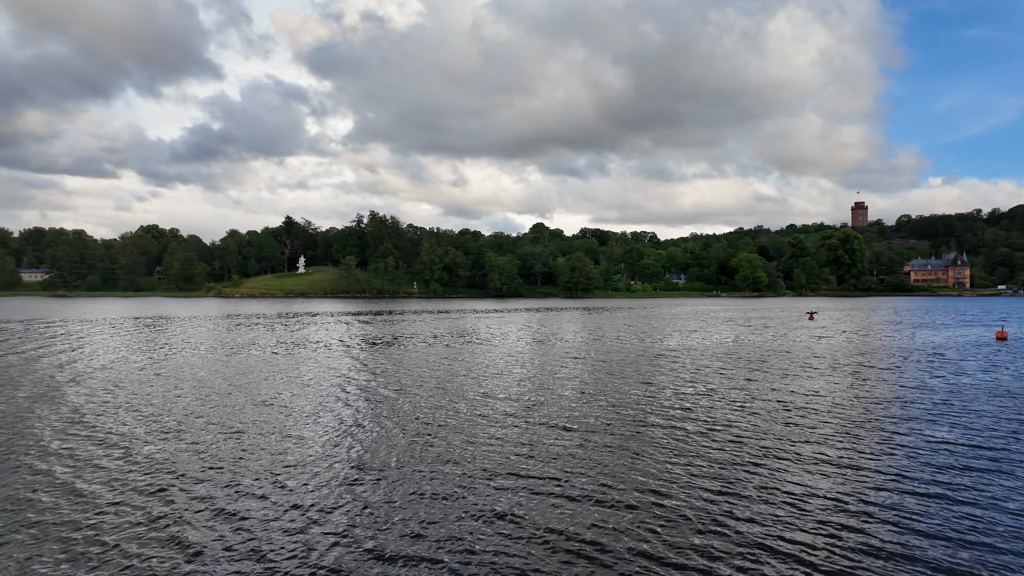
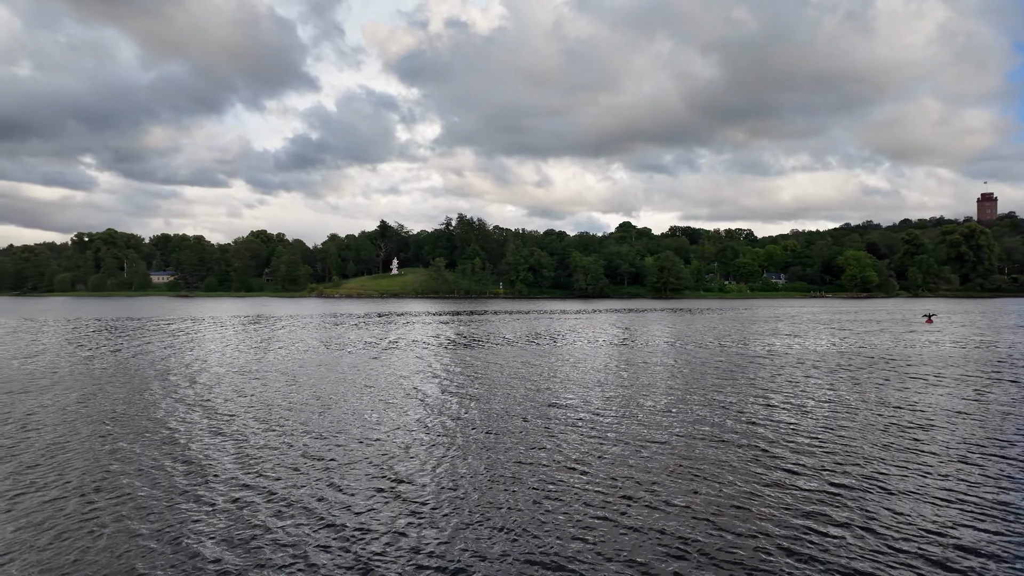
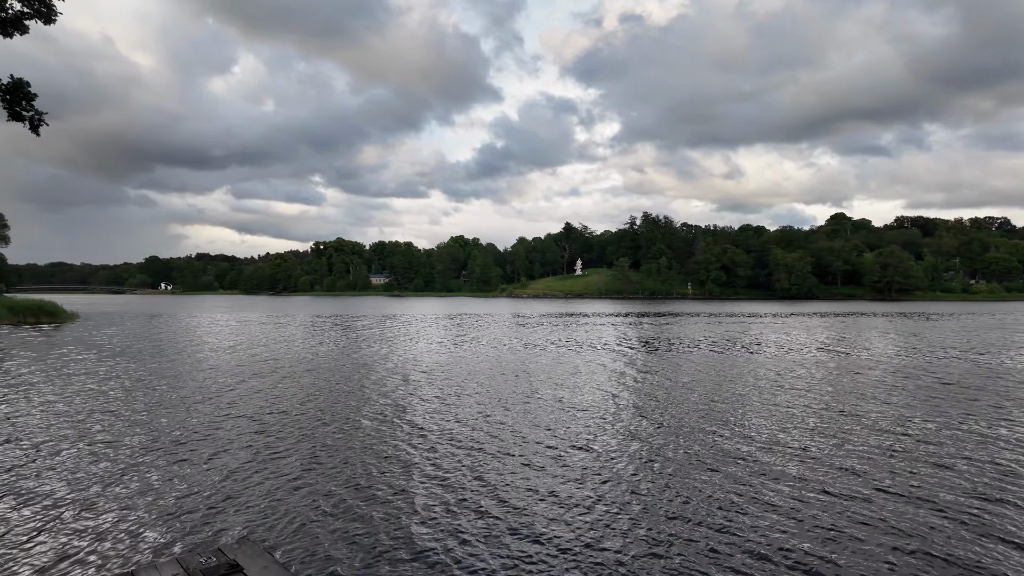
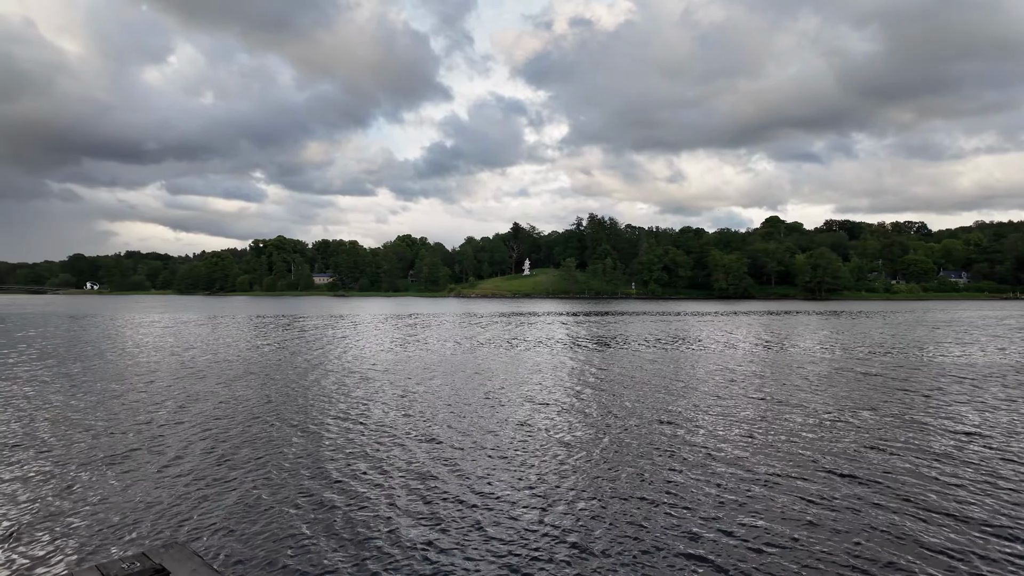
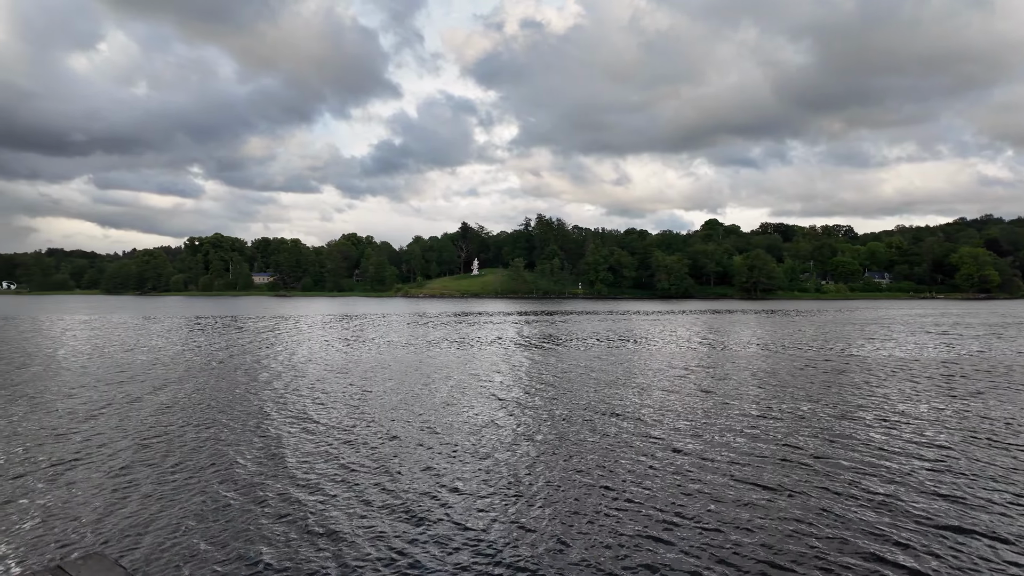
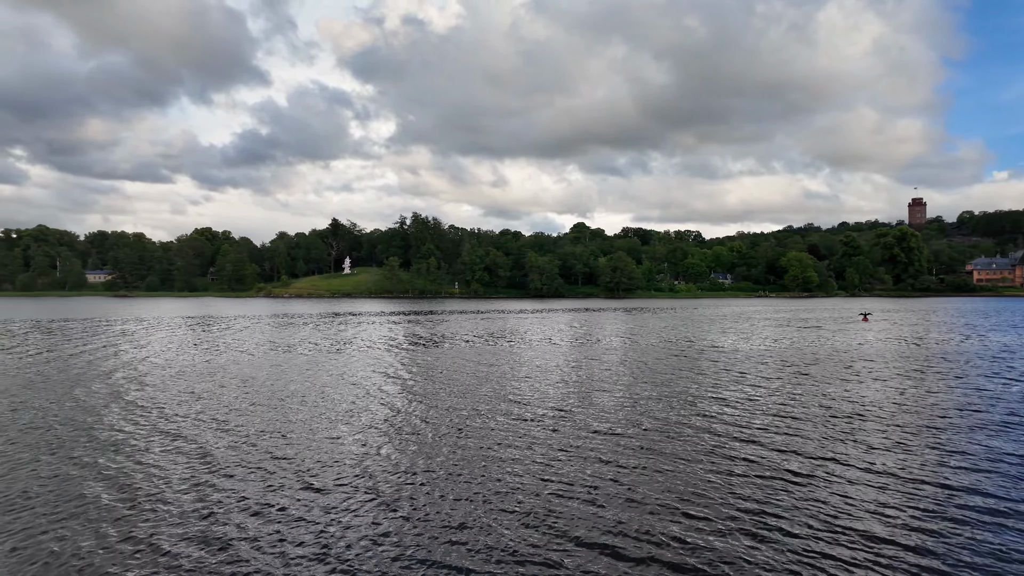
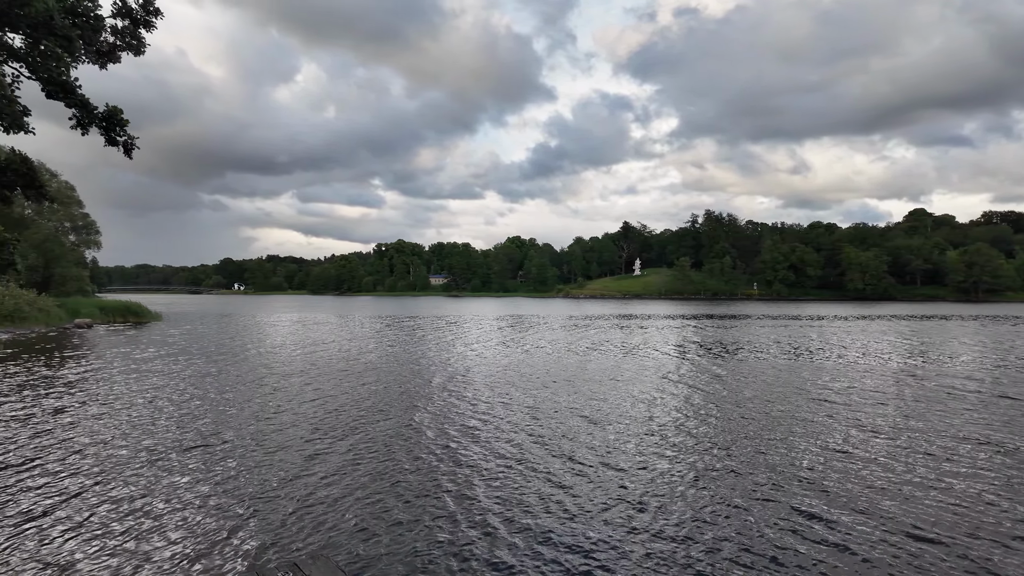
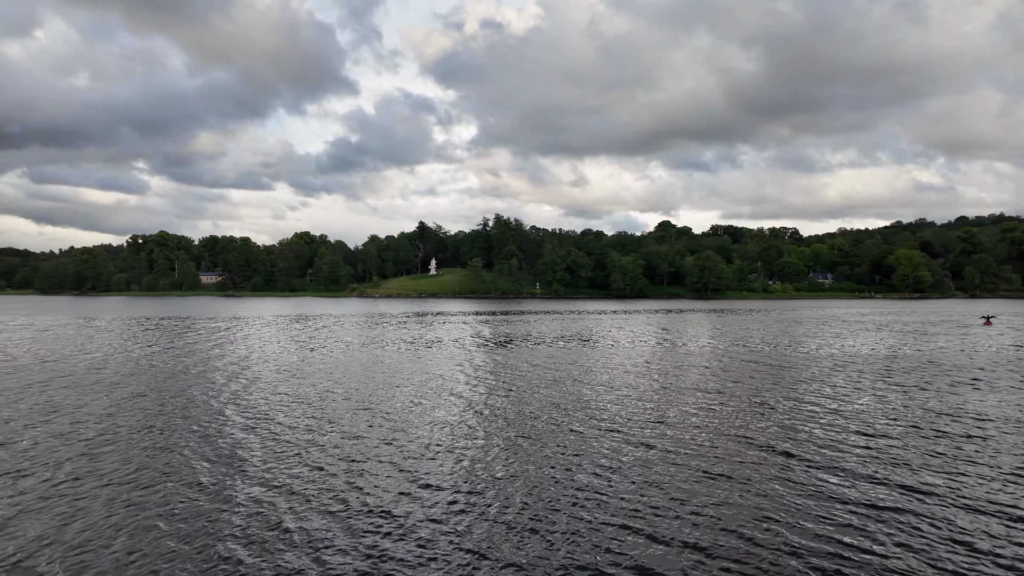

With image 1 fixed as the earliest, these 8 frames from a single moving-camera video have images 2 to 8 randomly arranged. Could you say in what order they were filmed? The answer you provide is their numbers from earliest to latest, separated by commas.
6, 2, 8, 5, 4, 3, 7
